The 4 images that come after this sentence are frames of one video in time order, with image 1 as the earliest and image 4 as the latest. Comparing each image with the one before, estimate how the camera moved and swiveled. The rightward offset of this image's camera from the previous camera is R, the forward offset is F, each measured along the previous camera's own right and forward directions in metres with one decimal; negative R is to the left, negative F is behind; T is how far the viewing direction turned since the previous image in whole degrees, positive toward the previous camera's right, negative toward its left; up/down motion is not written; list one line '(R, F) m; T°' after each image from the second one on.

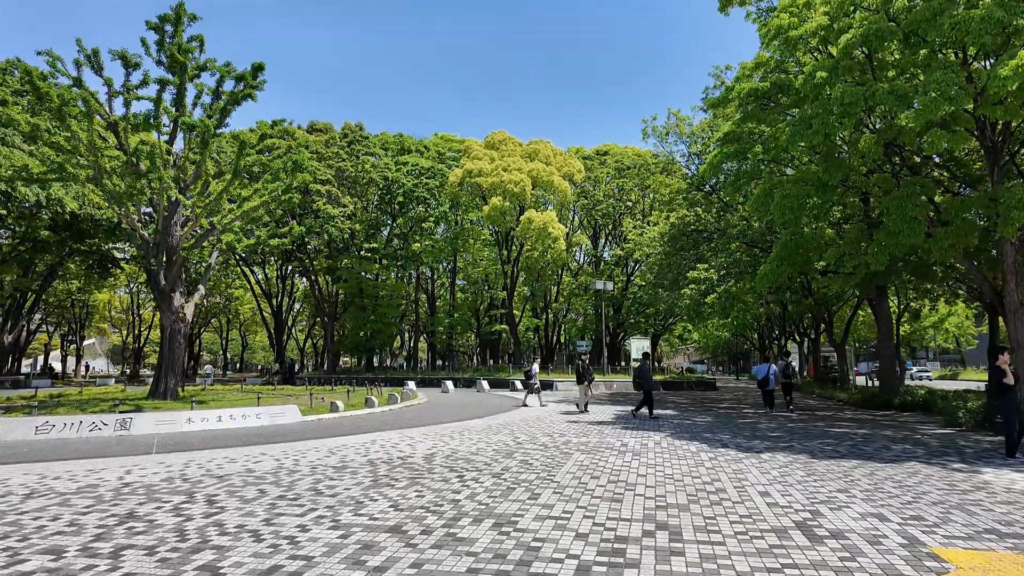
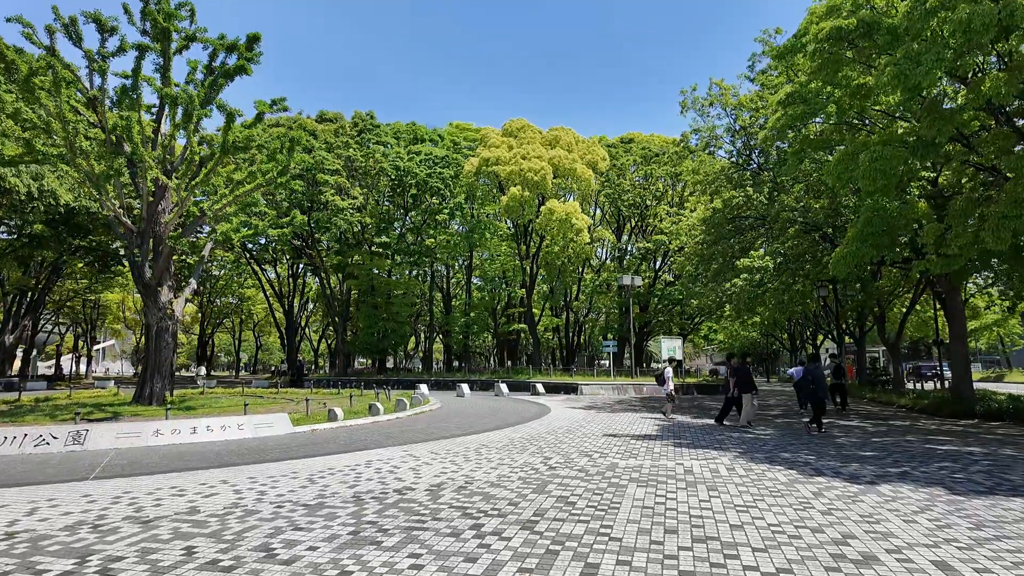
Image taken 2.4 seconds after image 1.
(-0.2, +2.2) m; -2°
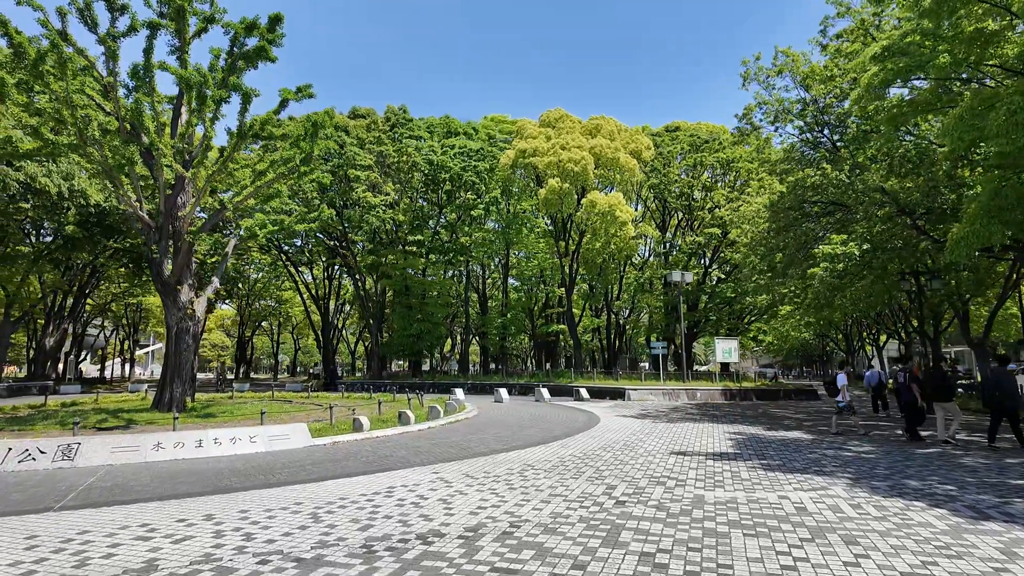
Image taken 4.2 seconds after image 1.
(-0.2, +1.6) m; -3°
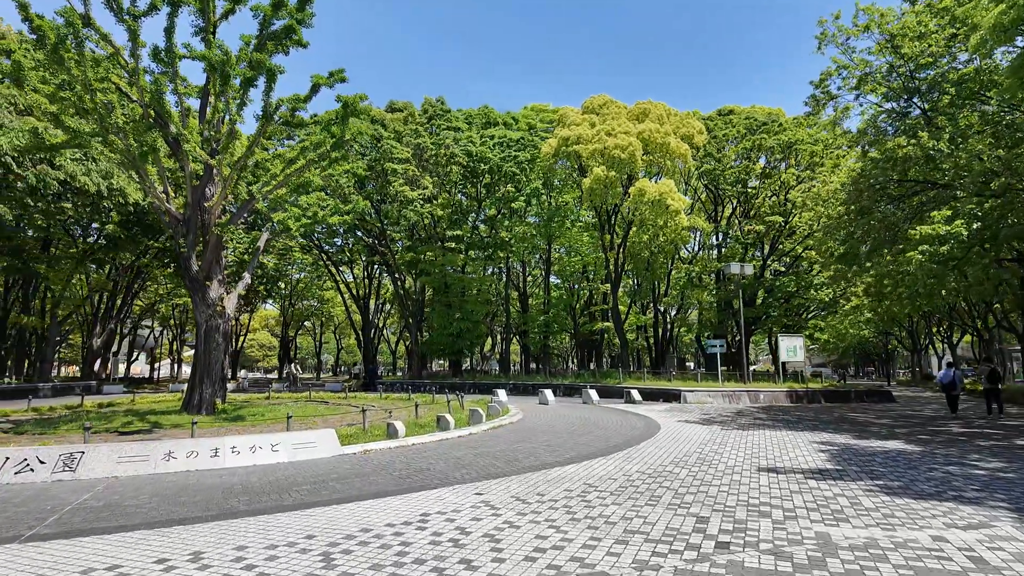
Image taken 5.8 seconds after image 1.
(-0.2, +1.4) m; -4°
